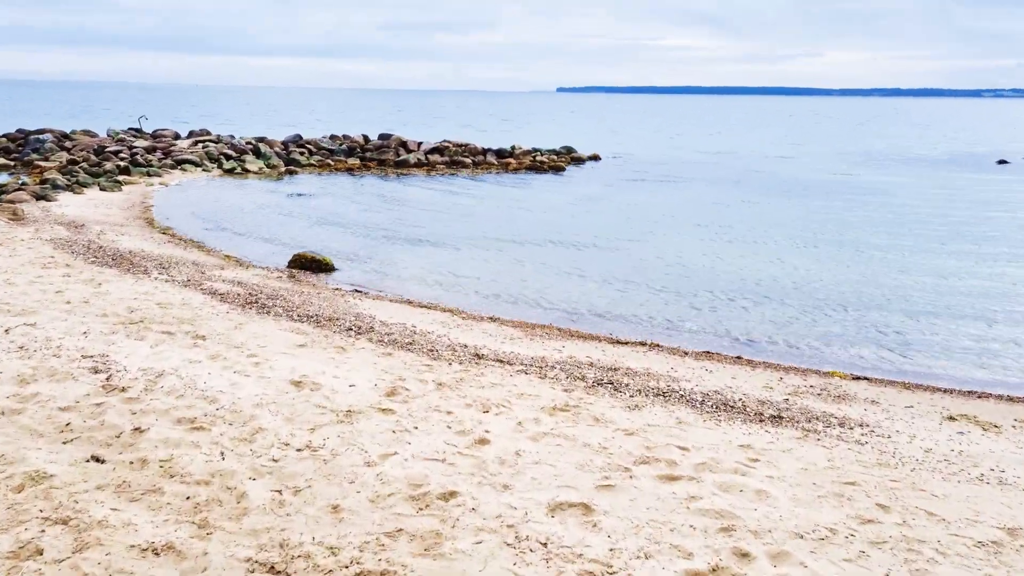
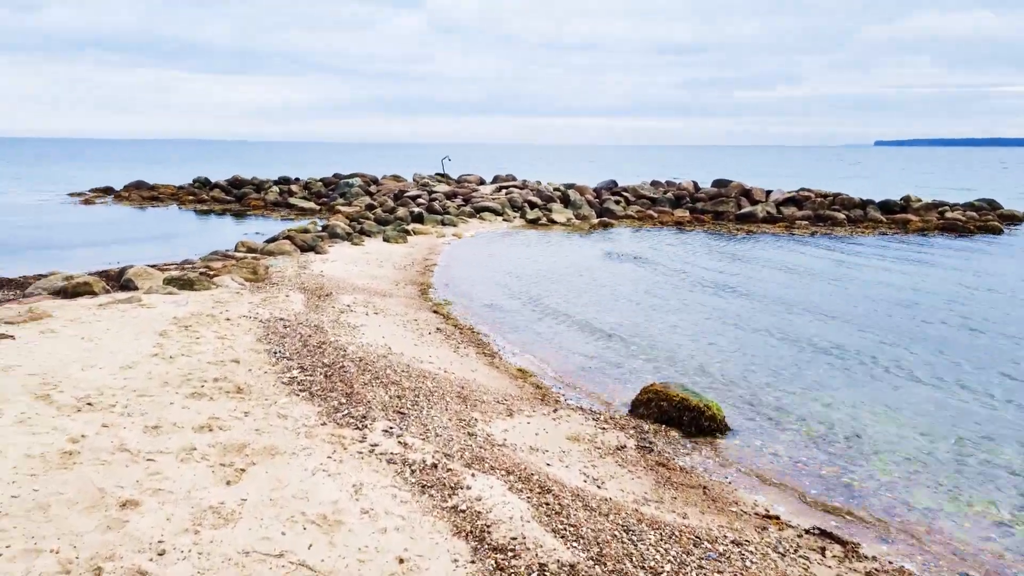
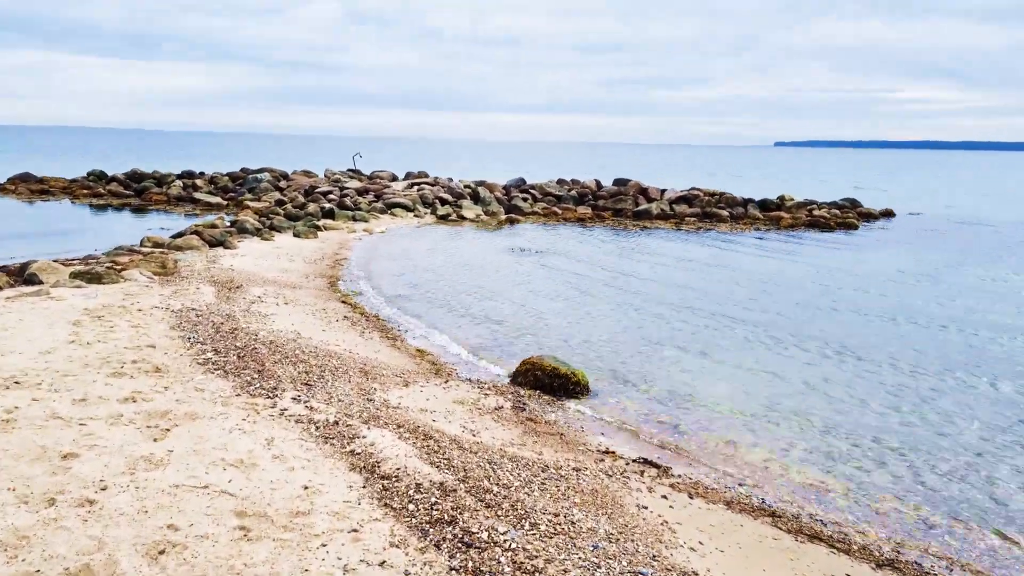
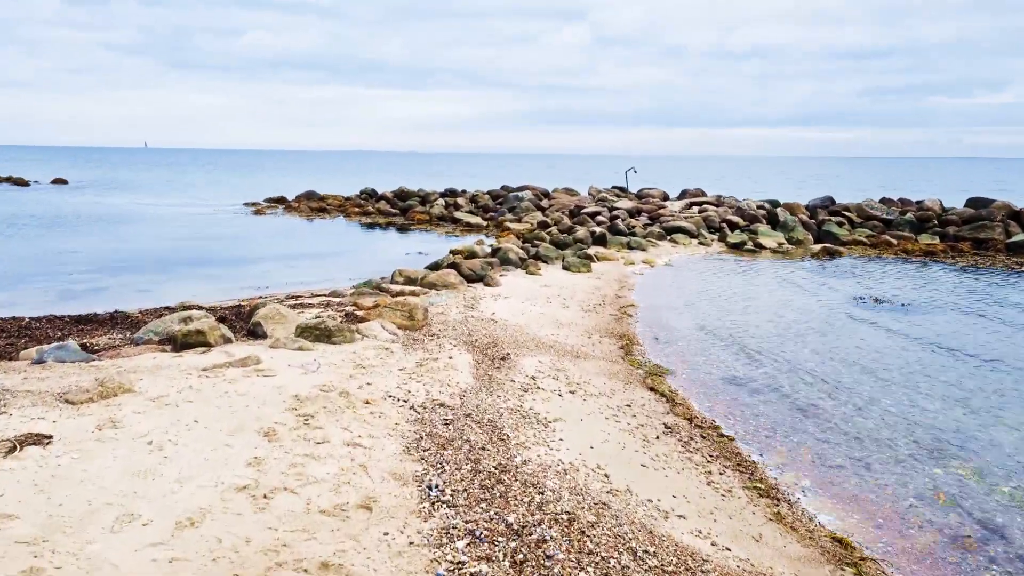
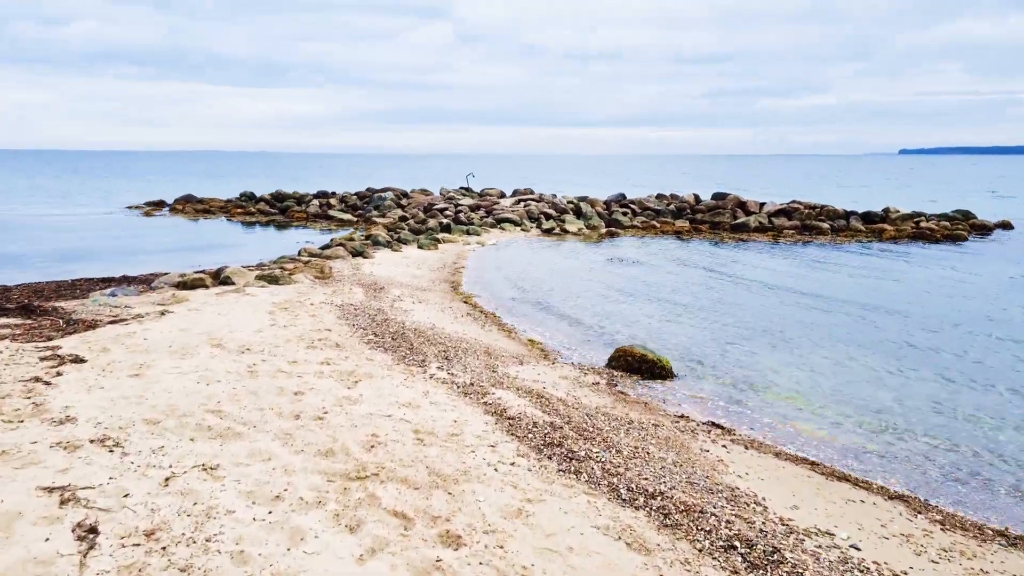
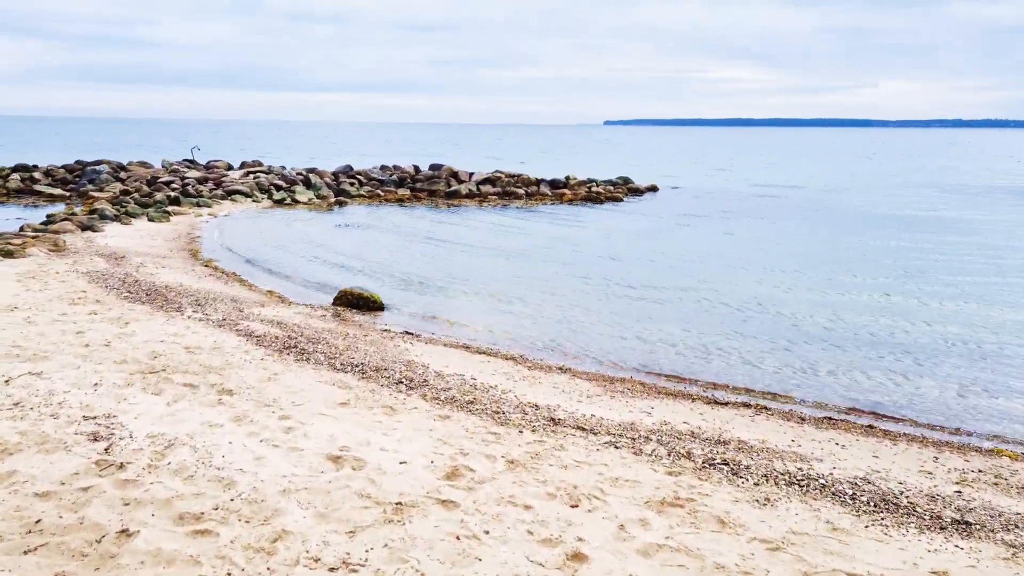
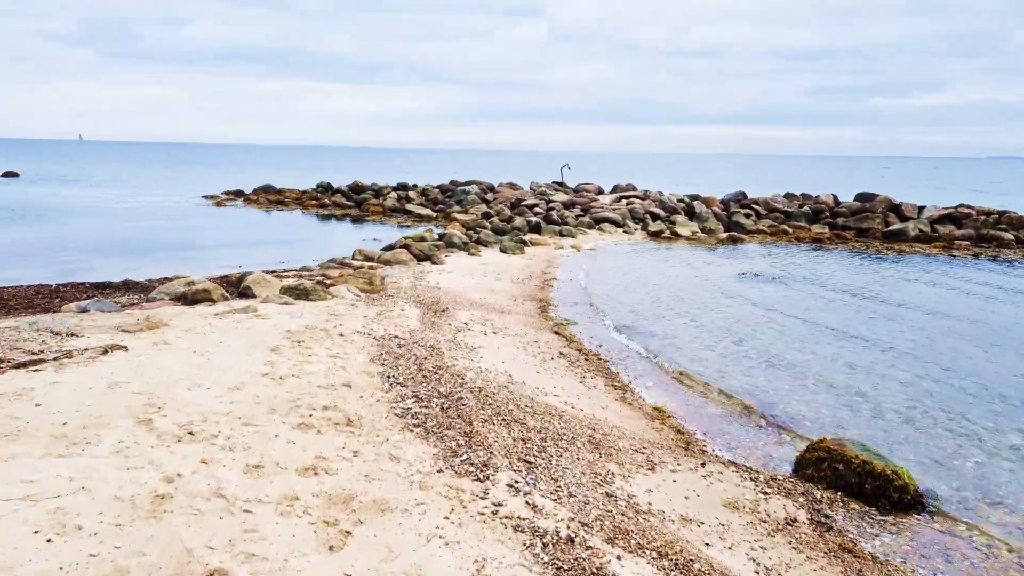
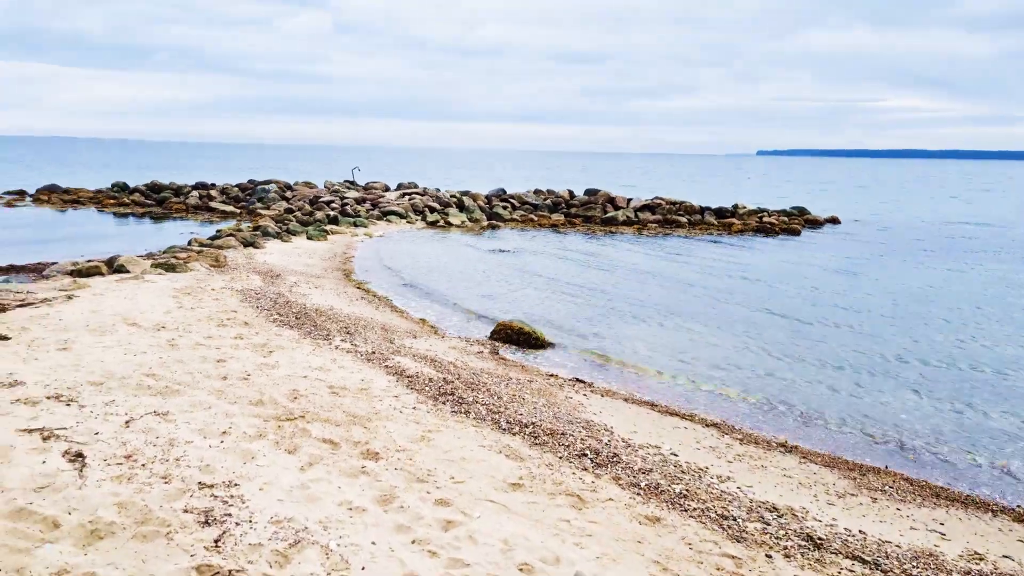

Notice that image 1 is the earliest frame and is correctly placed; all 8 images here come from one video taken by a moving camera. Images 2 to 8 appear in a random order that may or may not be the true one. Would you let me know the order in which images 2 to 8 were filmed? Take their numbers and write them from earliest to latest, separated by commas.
6, 8, 5, 3, 2, 7, 4
